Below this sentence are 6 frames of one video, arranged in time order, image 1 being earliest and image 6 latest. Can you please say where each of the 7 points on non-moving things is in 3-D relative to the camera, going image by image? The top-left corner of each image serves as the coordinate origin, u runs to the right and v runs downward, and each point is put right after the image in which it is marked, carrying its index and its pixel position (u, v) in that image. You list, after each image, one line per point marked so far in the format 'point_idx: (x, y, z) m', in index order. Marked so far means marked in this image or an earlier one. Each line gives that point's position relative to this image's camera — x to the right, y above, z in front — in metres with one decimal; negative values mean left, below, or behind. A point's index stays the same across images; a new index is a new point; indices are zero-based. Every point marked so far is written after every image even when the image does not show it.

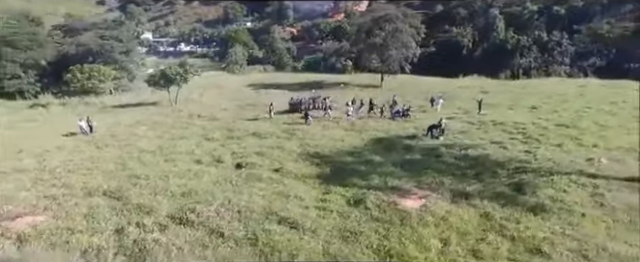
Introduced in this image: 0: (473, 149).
0: (+3.3, -0.4, +9.7) m
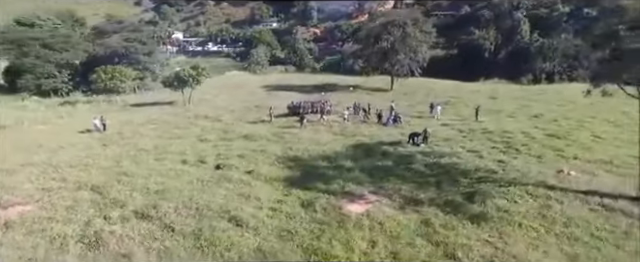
0: (+2.9, -0.6, +10.1) m
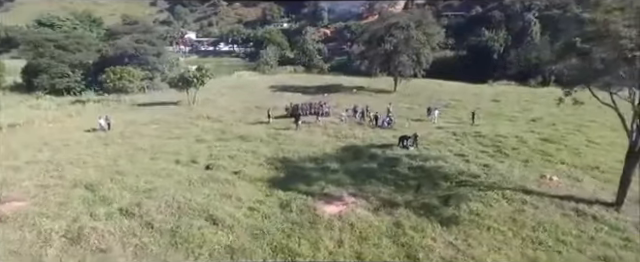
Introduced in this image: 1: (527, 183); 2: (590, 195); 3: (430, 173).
0: (+2.7, -0.7, +10.3) m
1: (+4.2, -1.1, +8.8) m
2: (+5.5, -1.3, +8.8) m
3: (+2.3, -0.9, +8.6) m
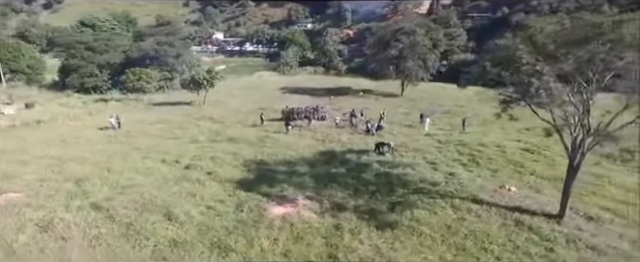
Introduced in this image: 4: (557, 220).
0: (+2.2, -0.9, +10.9) m
1: (+3.5, -1.3, +9.2) m
2: (+4.8, -1.6, +9.1) m
3: (+1.5, -1.1, +9.1) m
4: (+4.4, -1.6, +8.0) m
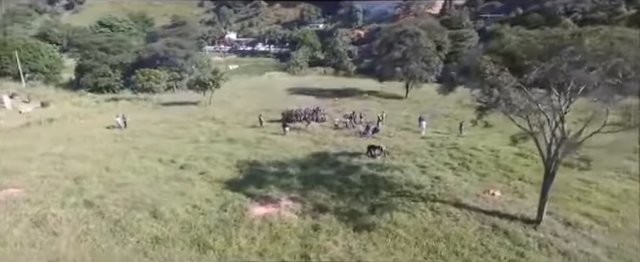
0: (+1.9, -1.0, +11.1) m
1: (+3.2, -1.4, +9.4) m
2: (+4.5, -1.7, +9.2) m
3: (+1.3, -1.2, +9.4) m
4: (+4.0, -1.7, +8.1) m
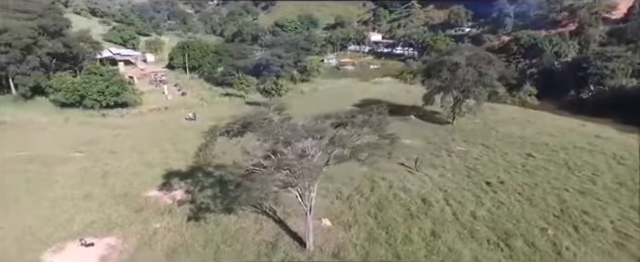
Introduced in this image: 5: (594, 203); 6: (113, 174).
0: (-0.6, -1.9, +14.2) m
1: (-0.4, -2.5, +12.1) m
2: (+0.6, -2.9, +11.4) m
3: (-2.1, -2.0, +13.1) m
4: (-0.3, -2.9, +10.7) m
5: (+8.6, -2.3, +13.7) m
6: (-6.7, -1.4, +14.0) m
